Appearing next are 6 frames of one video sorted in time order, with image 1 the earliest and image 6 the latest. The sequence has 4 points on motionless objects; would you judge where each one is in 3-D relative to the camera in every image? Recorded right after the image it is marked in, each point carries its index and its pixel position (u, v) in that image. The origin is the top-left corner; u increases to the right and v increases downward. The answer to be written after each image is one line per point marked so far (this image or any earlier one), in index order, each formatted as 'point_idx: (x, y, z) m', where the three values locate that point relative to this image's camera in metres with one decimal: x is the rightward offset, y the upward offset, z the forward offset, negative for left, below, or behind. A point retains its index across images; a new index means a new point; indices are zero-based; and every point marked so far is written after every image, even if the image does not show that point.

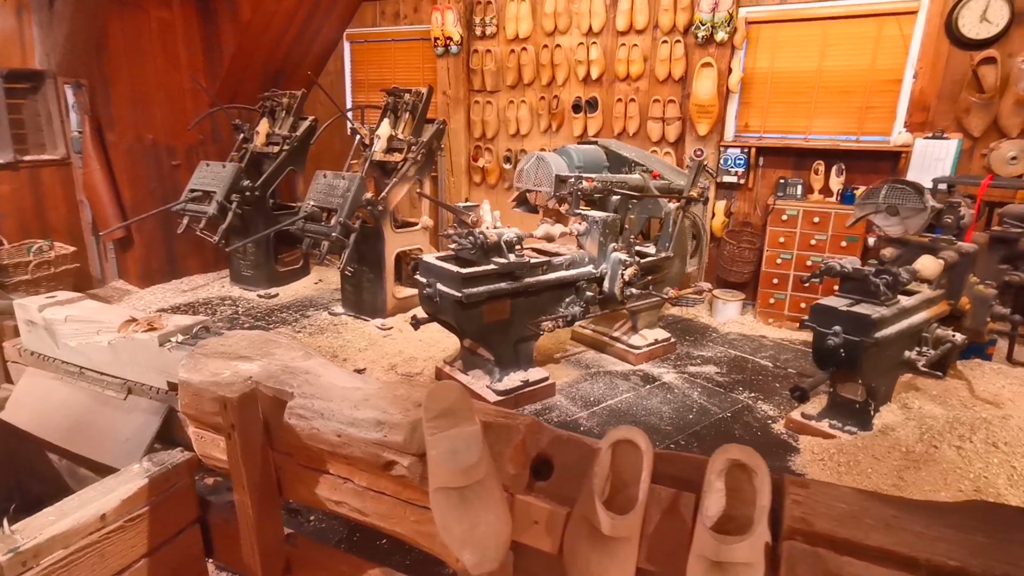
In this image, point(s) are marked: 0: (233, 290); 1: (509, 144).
0: (-2.3, 0.0, +4.6) m
1: (0.0, +1.2, +4.8) m
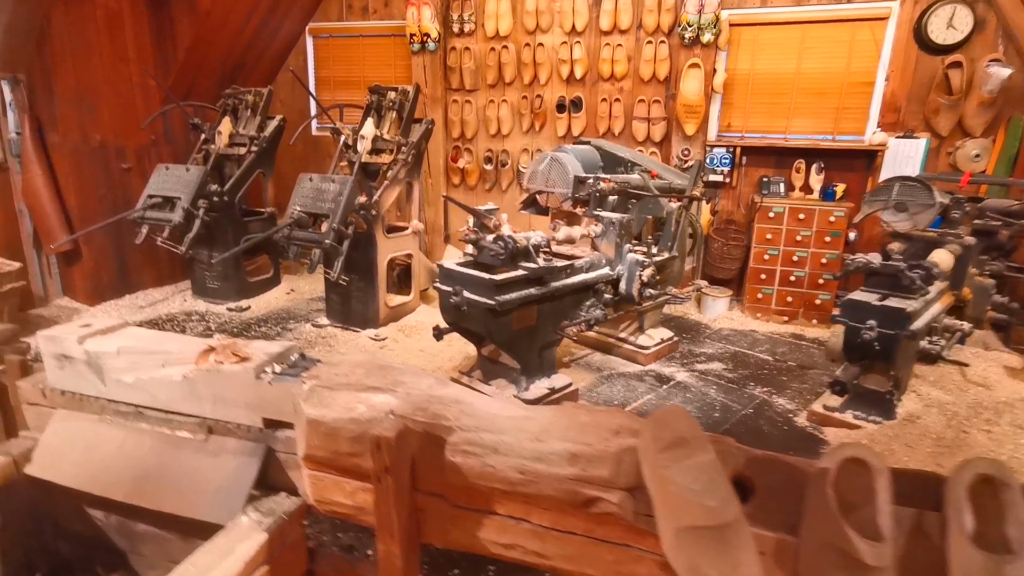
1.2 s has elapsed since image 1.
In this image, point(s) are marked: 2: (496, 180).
0: (-2.3, -0.1, +4.2) m
1: (-0.2, +1.2, +4.7) m
2: (-0.1, +0.9, +4.7) m
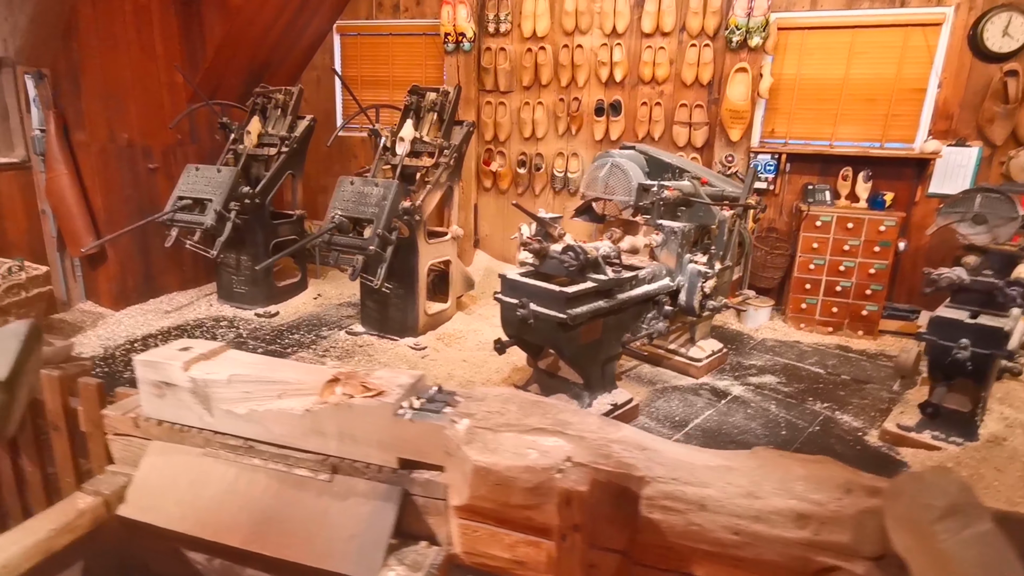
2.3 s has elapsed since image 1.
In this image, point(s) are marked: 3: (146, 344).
0: (-2.1, -0.2, +4.1) m
1: (+0.1, +1.1, +4.6) m
2: (+0.1, +0.8, +4.6) m
3: (-2.2, -0.3, +3.5) m
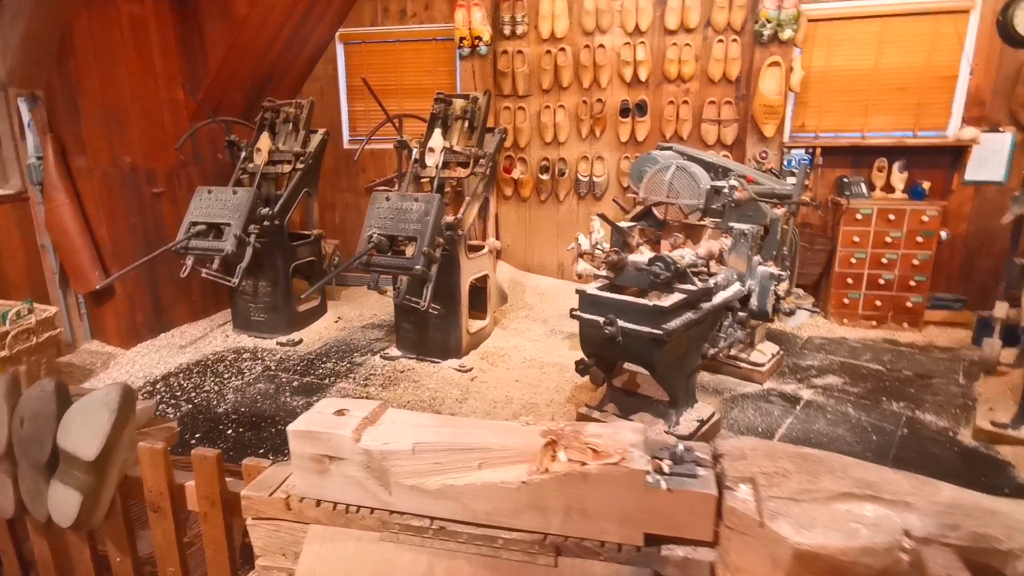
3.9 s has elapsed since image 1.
0: (-1.8, -0.3, +3.8) m
1: (+0.2, +1.1, +4.4) m
2: (+0.3, +0.8, +4.5) m
3: (-1.9, -0.5, +3.2) m
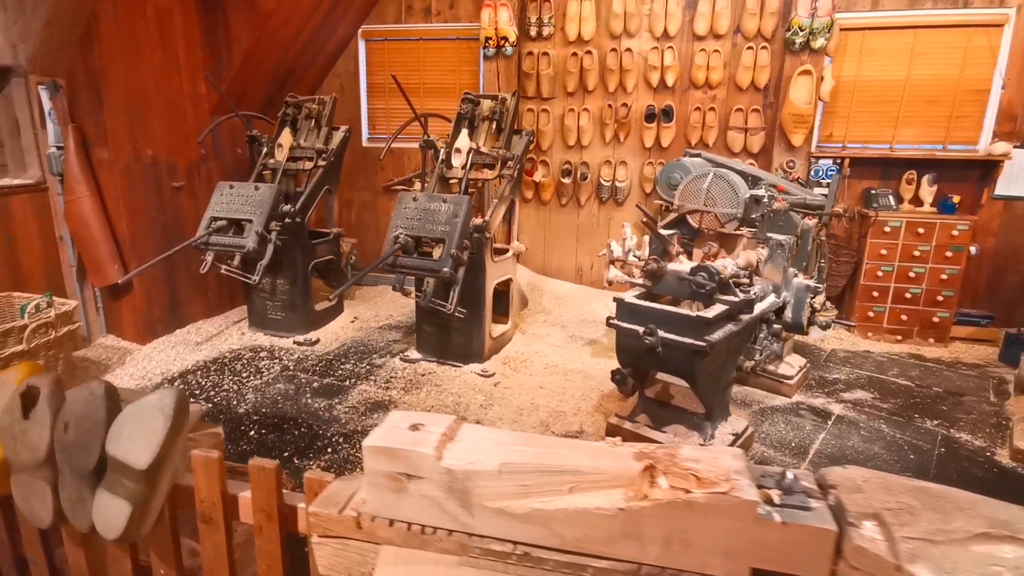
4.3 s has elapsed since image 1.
0: (-1.7, -0.3, +3.7) m
1: (+0.4, +1.0, +4.4) m
2: (+0.5, +0.7, +4.4) m
3: (-1.8, -0.5, +3.1) m
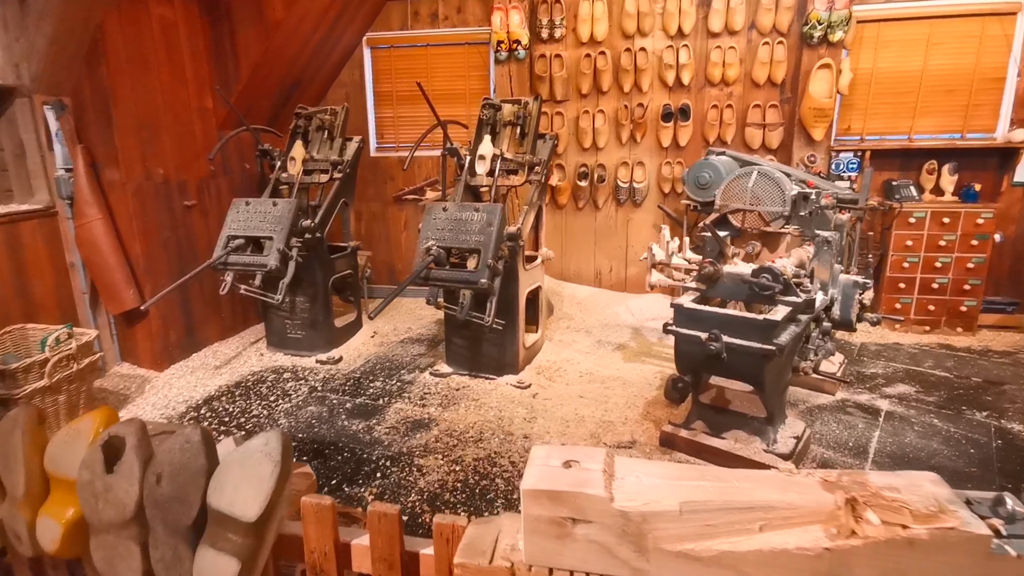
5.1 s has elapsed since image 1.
0: (-1.5, -0.4, +3.6) m
1: (+0.5, +1.0, +4.3) m
2: (+0.6, +0.7, +4.3) m
3: (-1.6, -0.6, +3.0) m
